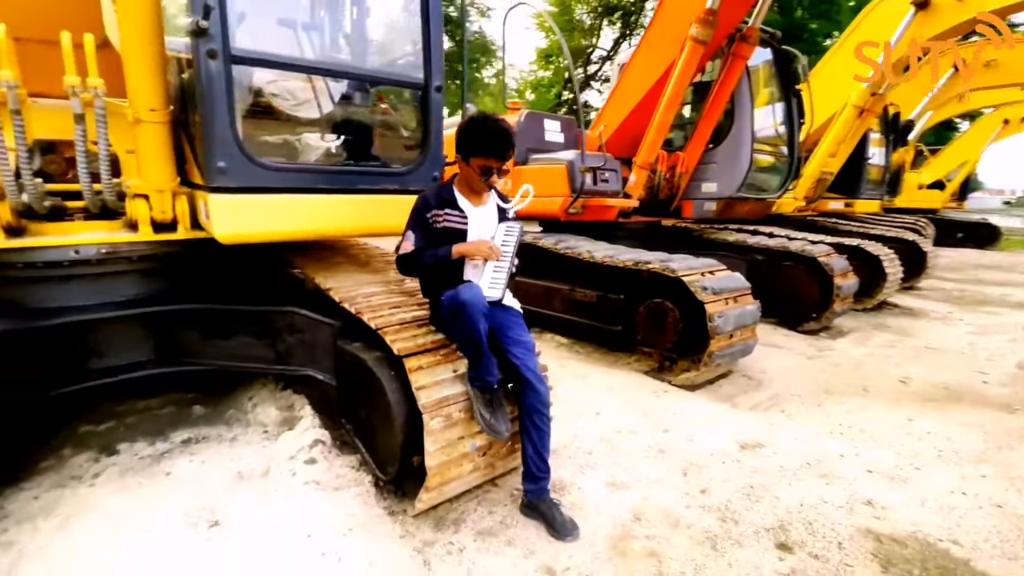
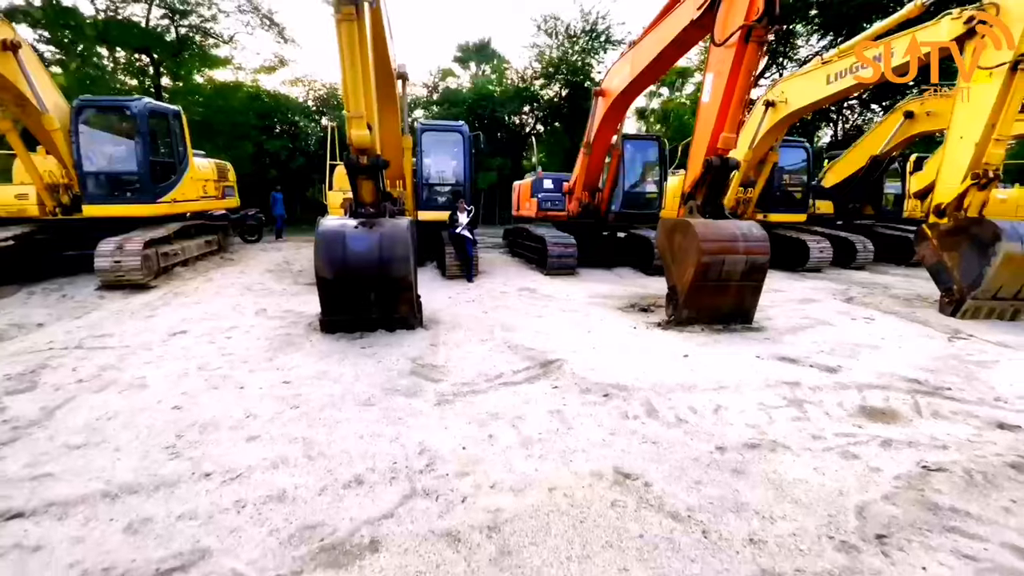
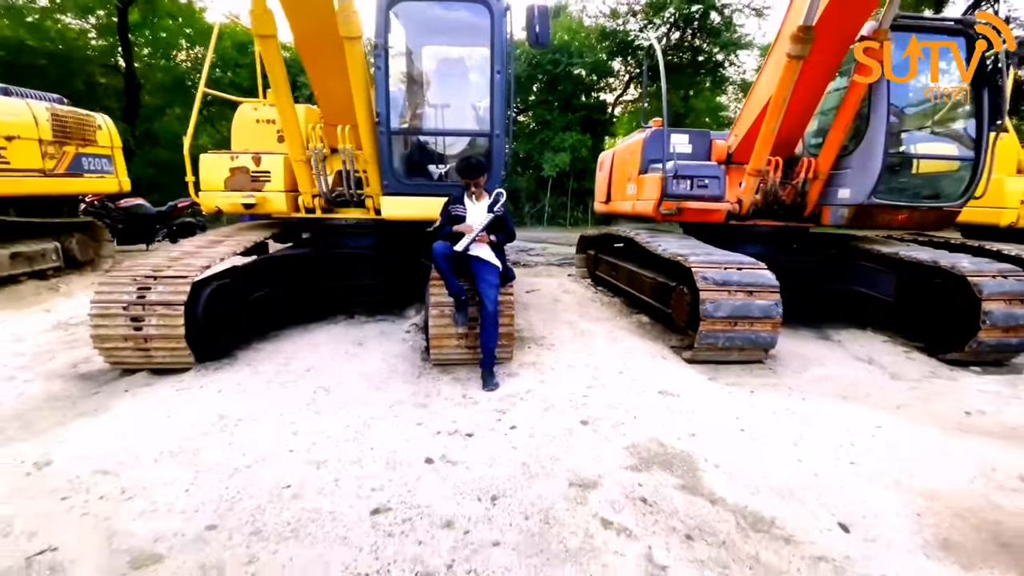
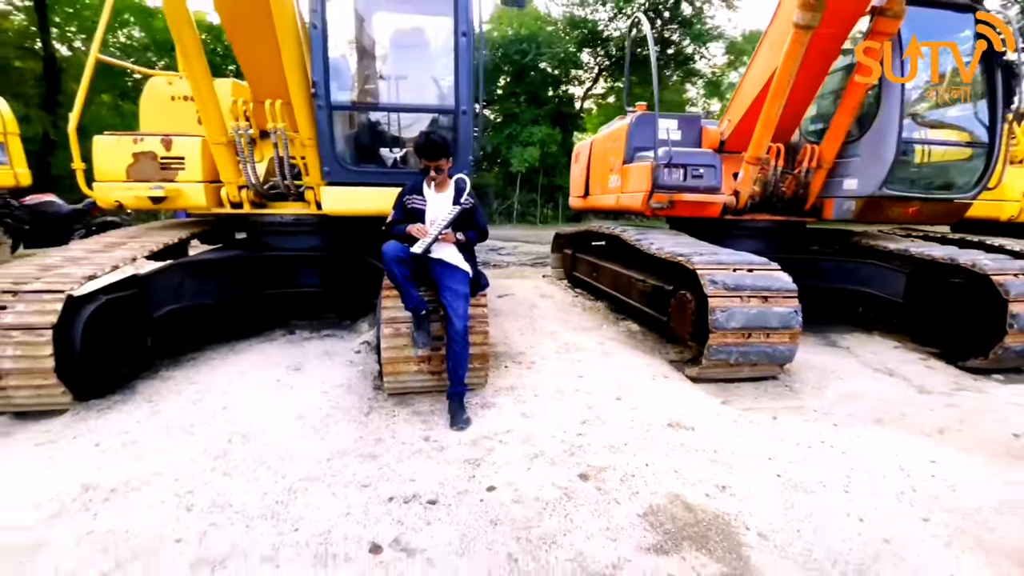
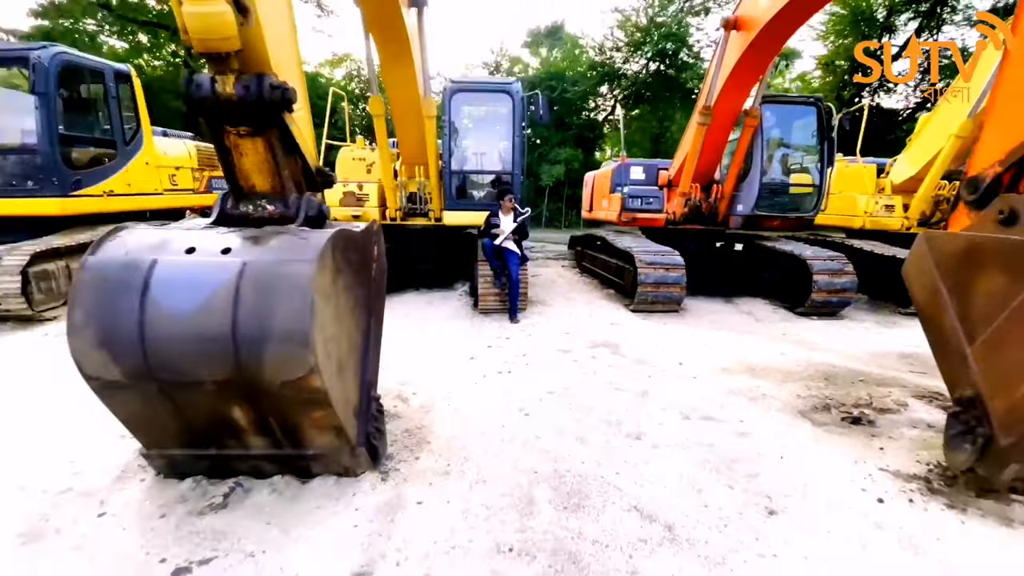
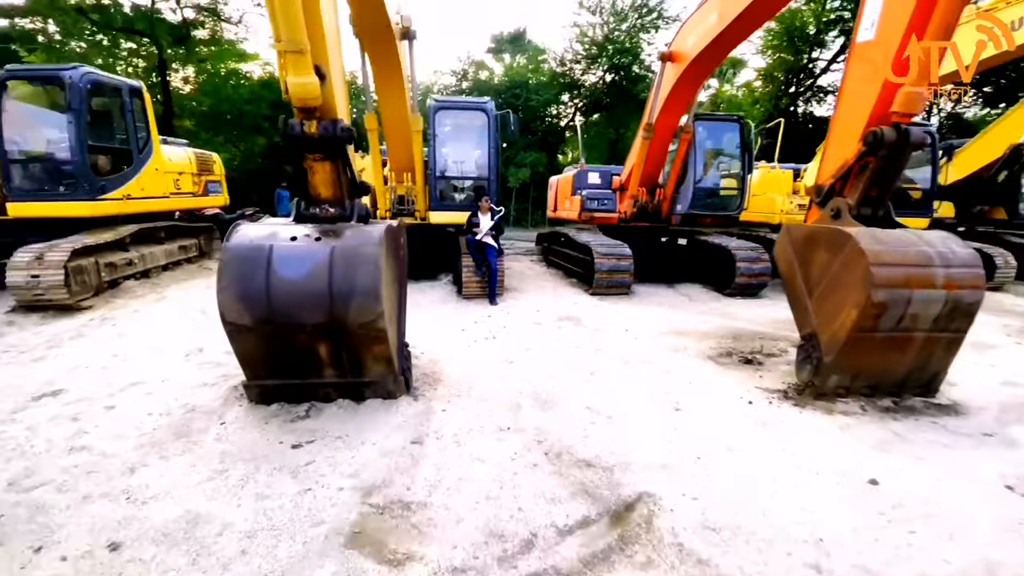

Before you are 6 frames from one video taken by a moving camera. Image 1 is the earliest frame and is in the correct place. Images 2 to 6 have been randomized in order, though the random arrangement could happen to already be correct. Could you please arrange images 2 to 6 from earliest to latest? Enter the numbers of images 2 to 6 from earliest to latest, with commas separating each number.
4, 3, 5, 6, 2
